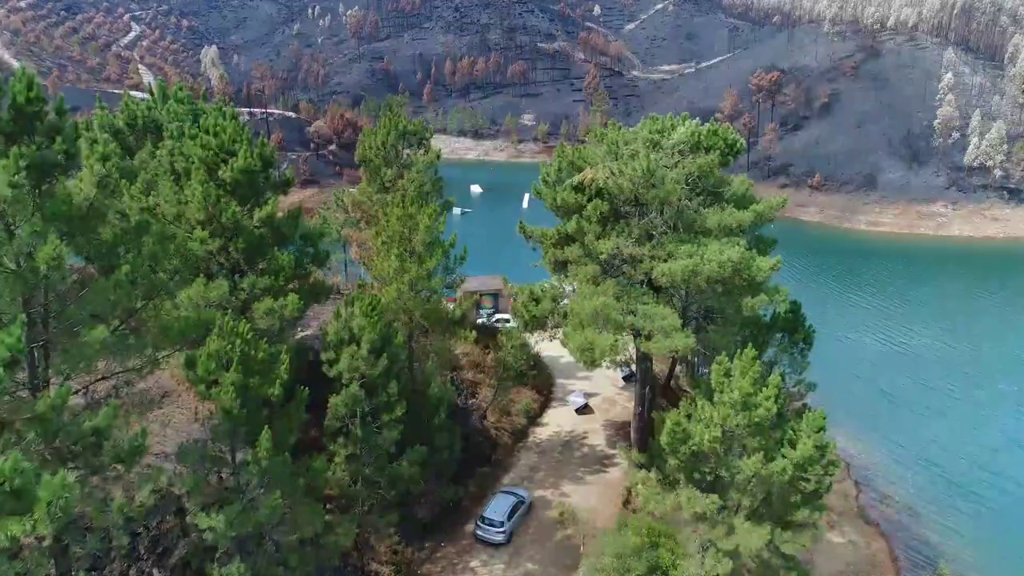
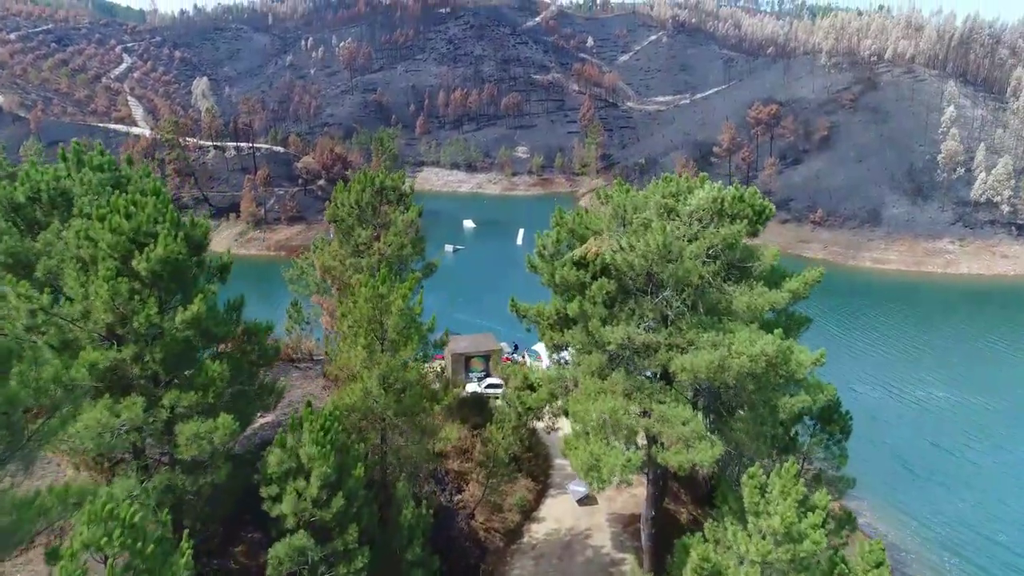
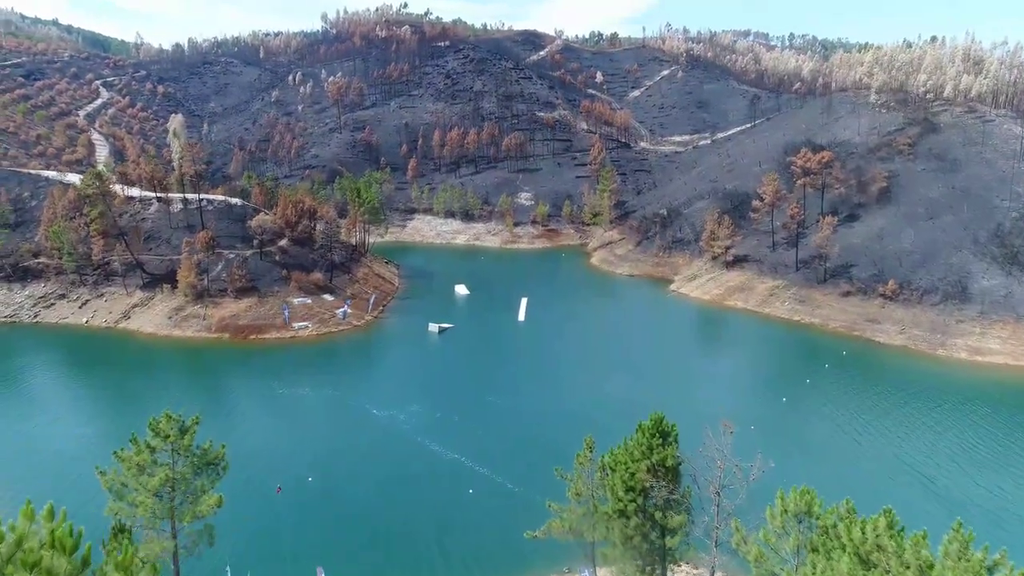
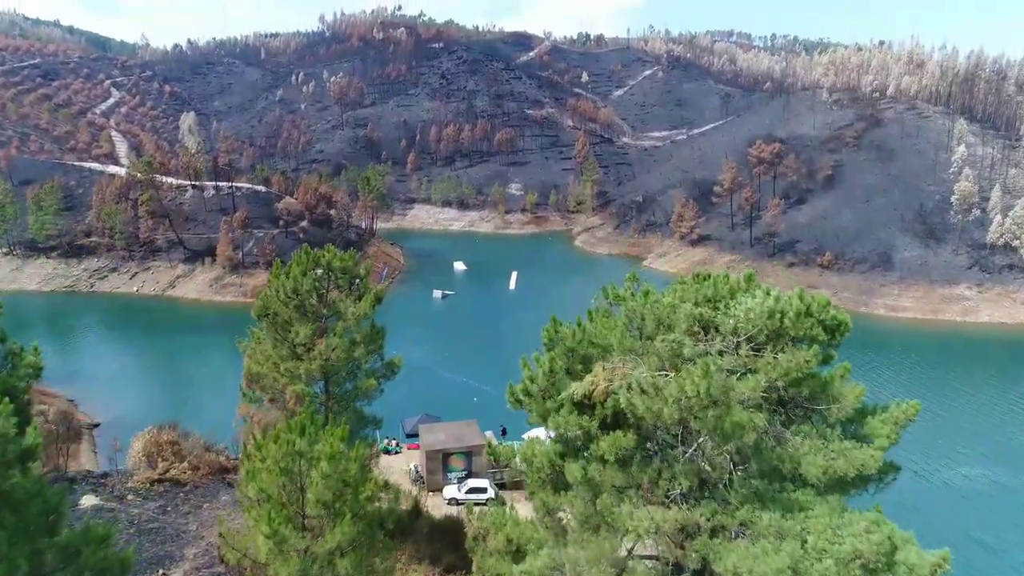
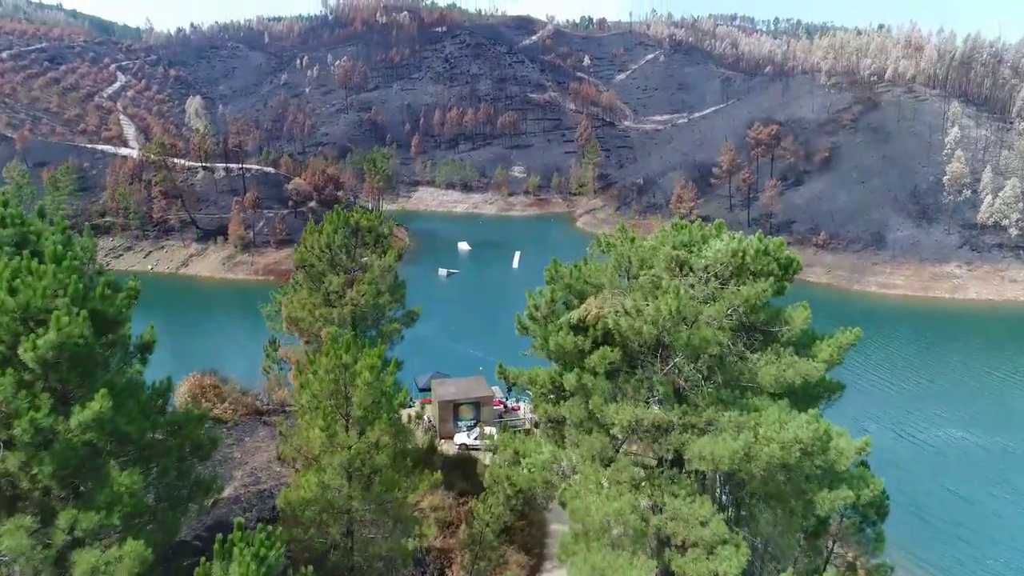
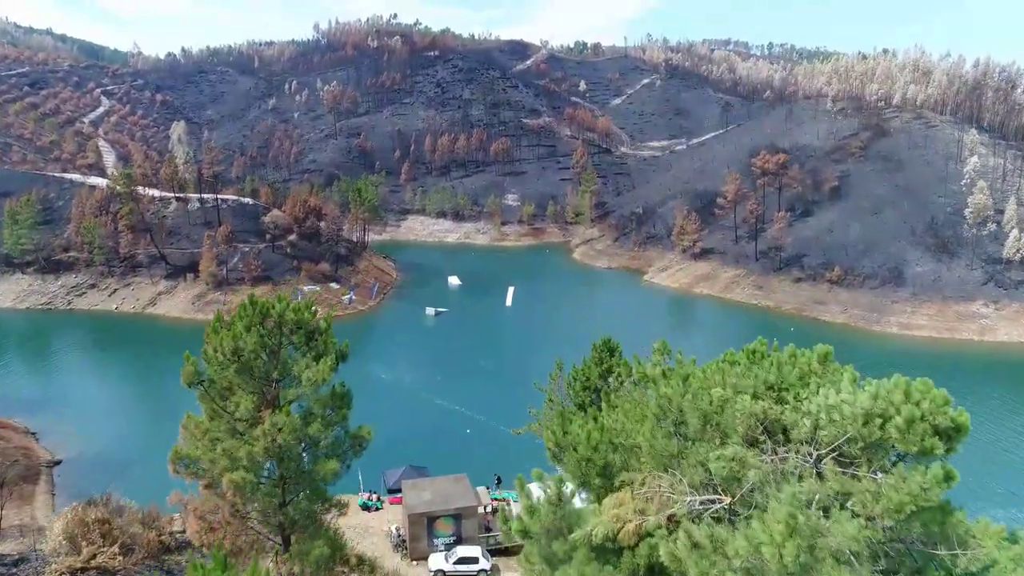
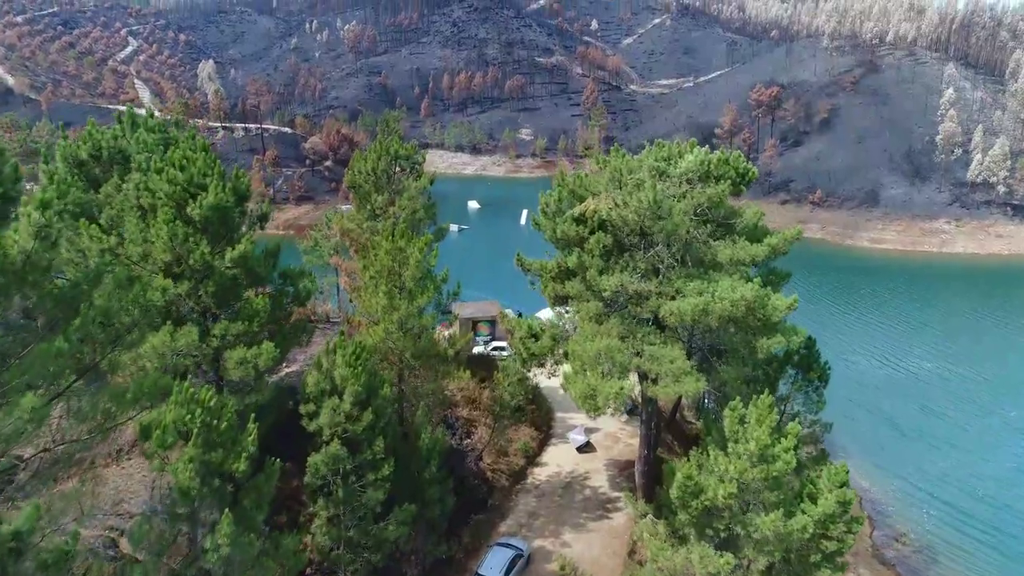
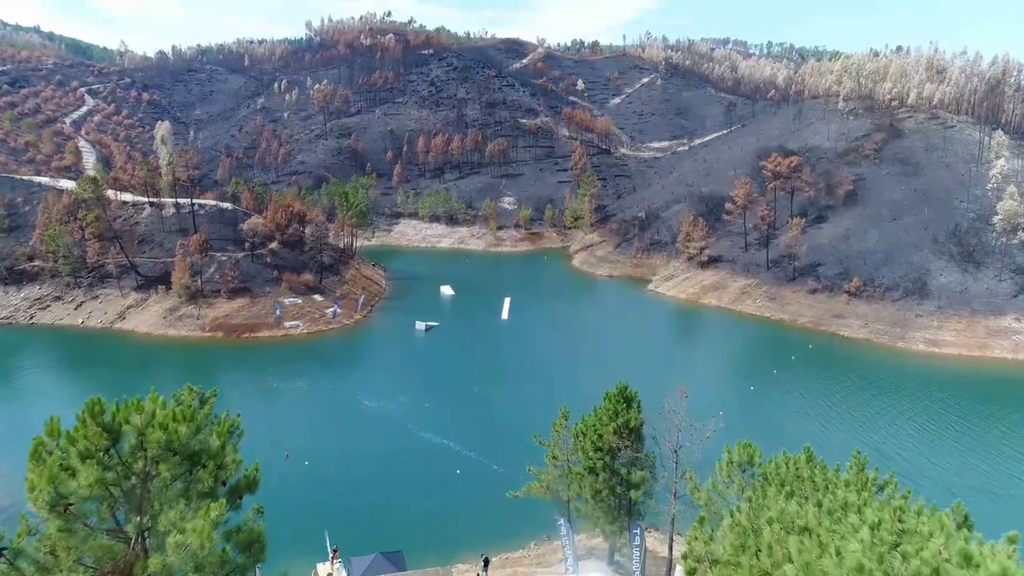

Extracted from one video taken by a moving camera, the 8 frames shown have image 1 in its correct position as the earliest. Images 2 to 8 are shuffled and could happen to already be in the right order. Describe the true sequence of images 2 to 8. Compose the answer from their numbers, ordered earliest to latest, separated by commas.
7, 2, 5, 4, 6, 8, 3
